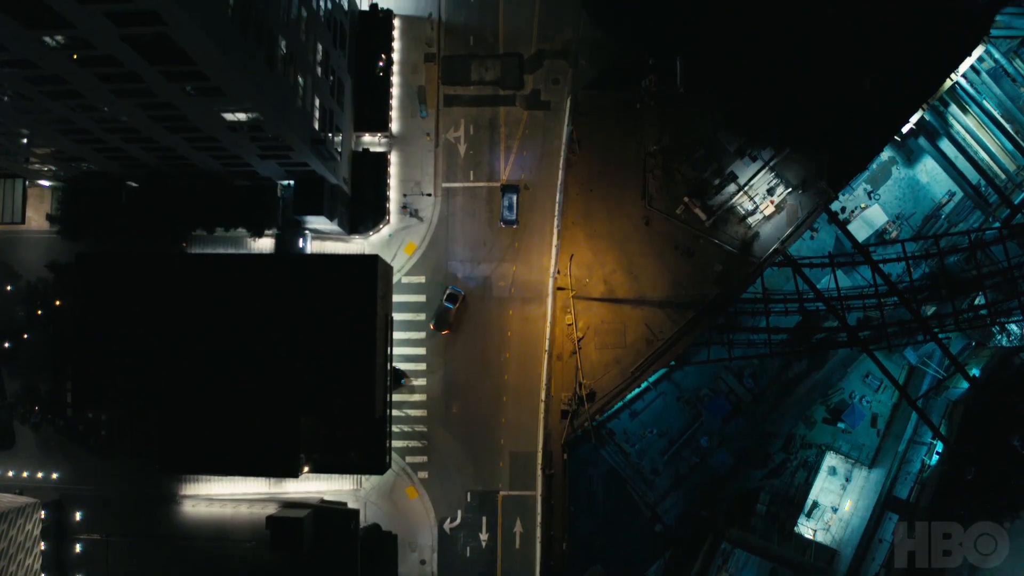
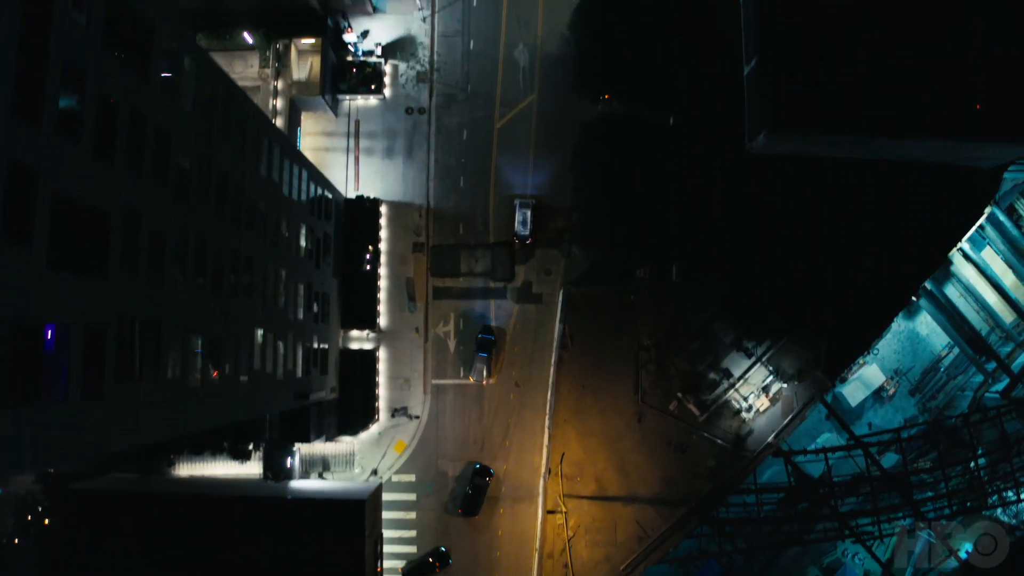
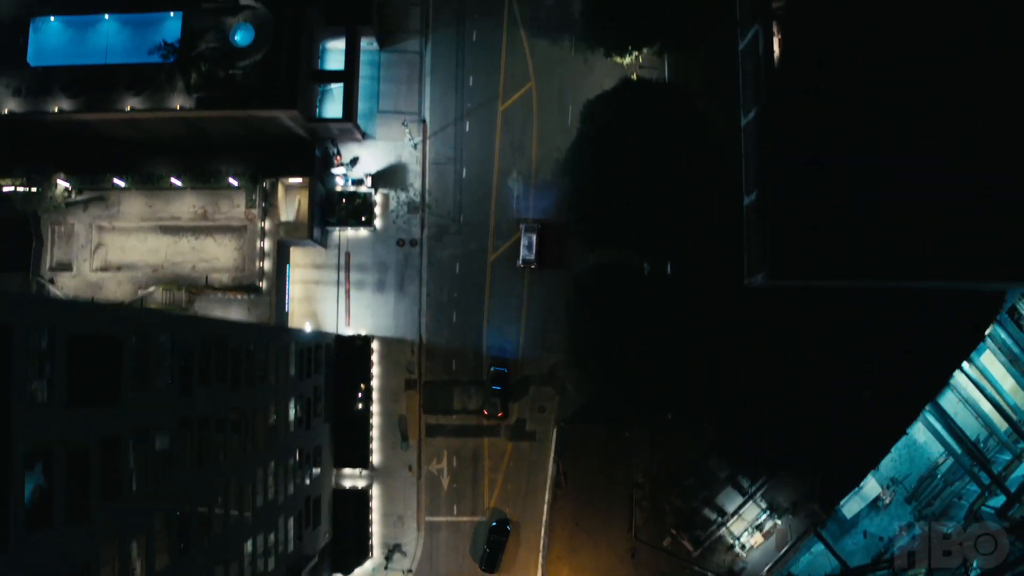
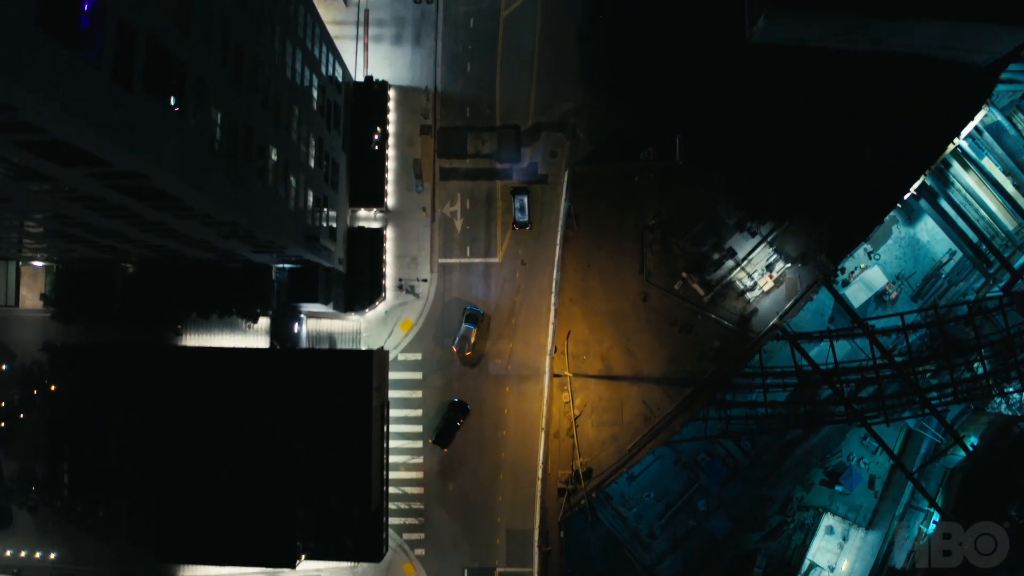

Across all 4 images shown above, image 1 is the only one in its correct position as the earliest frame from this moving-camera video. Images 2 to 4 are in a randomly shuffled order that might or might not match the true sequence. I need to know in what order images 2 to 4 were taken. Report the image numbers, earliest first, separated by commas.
4, 2, 3
